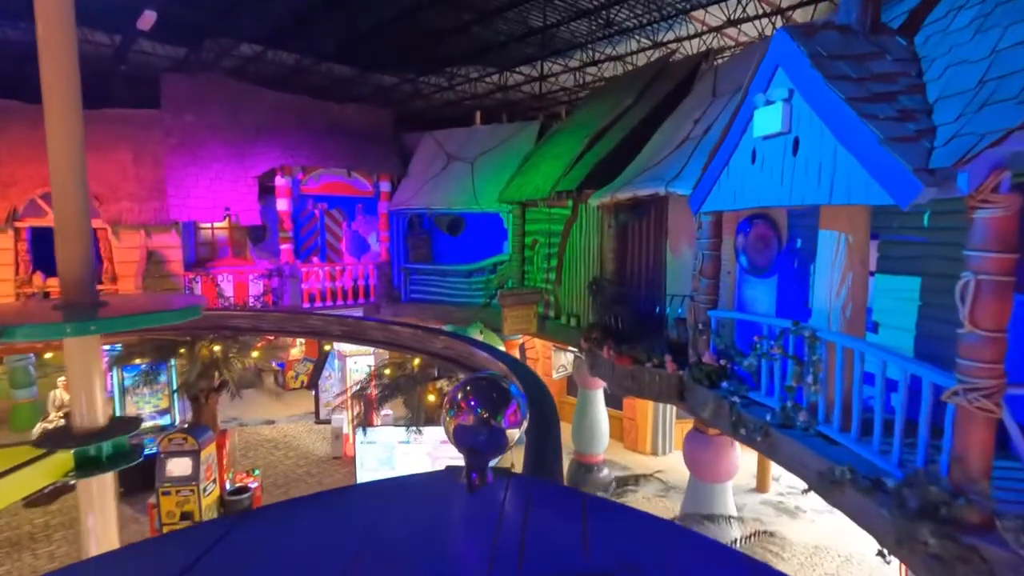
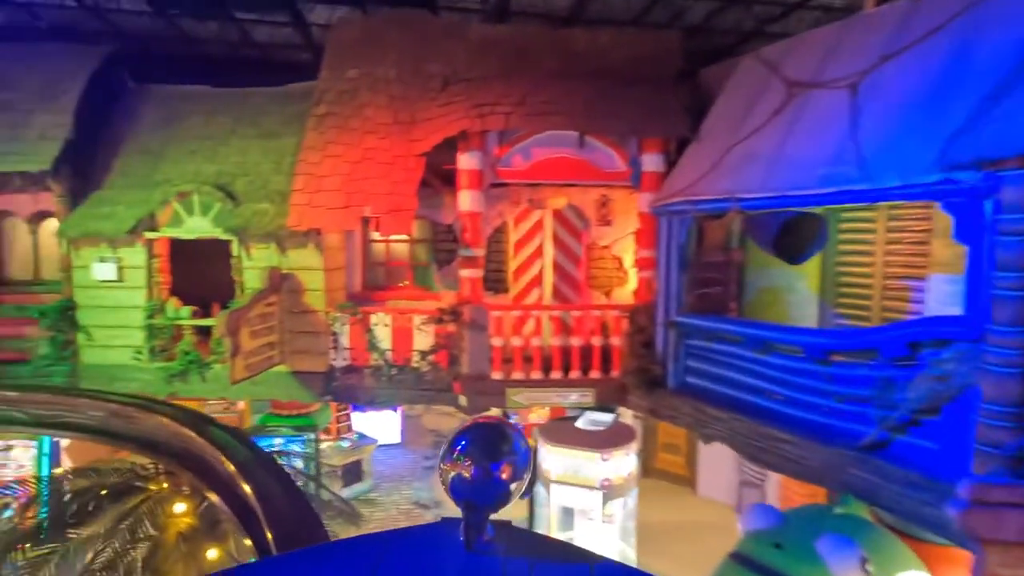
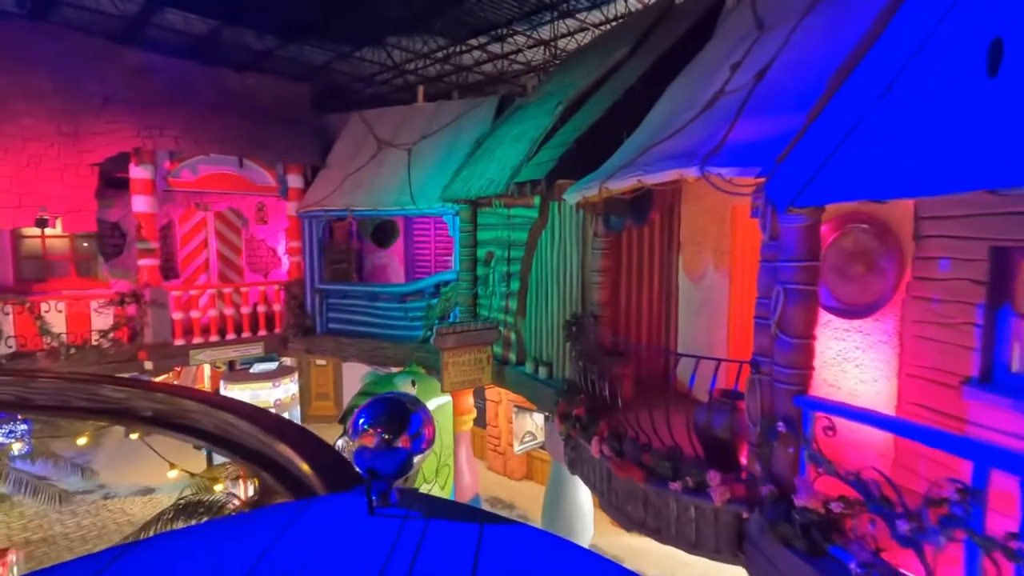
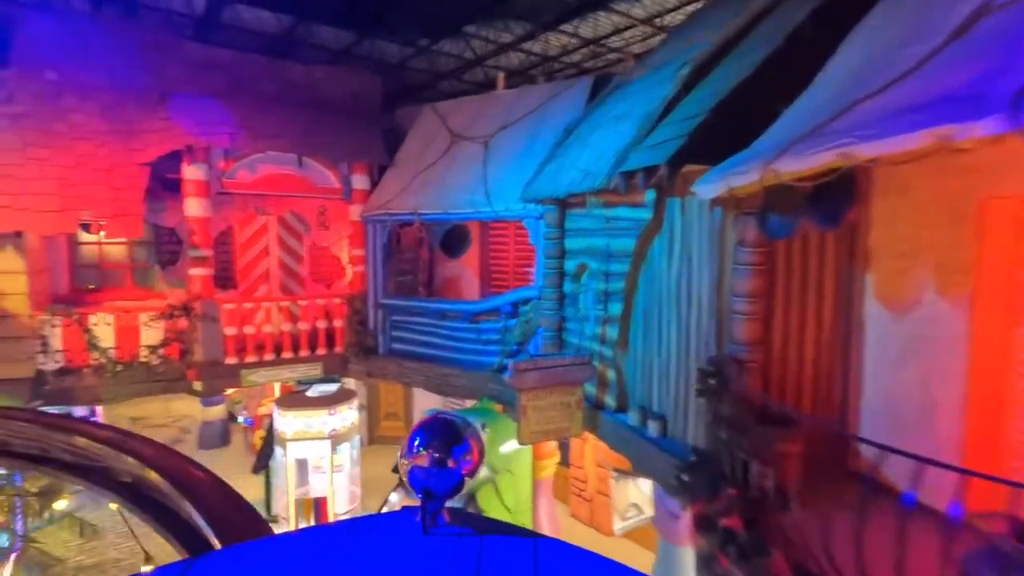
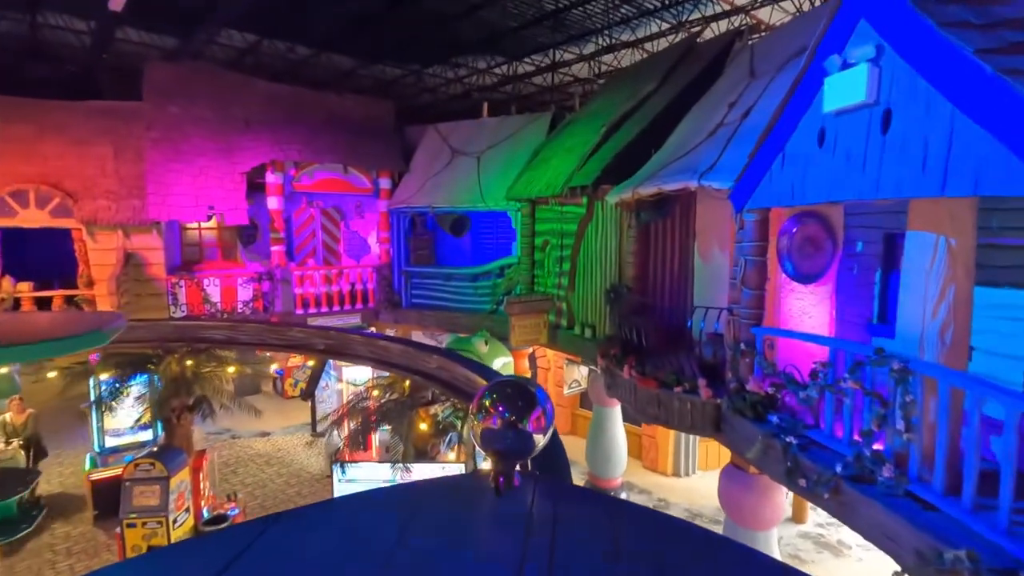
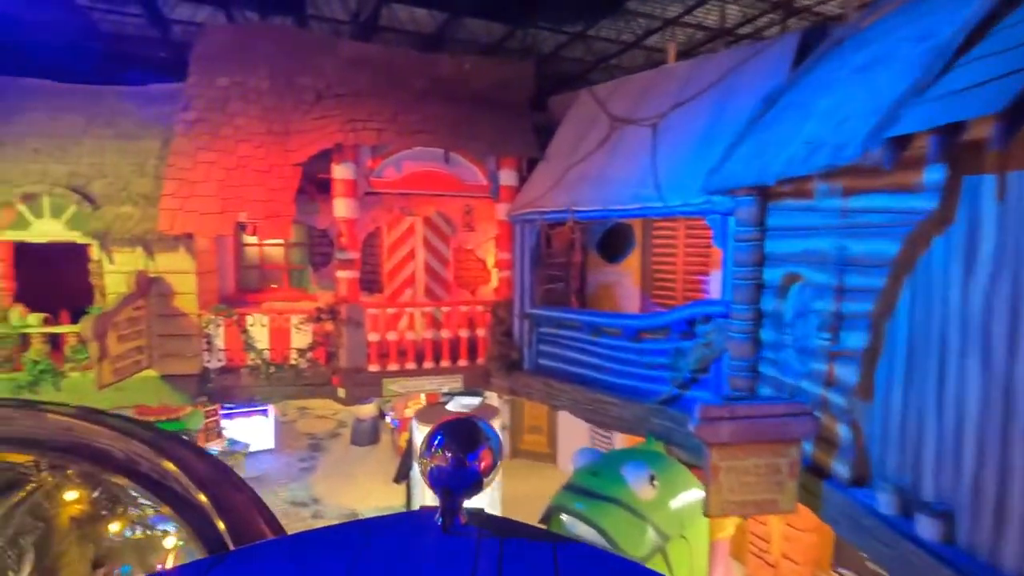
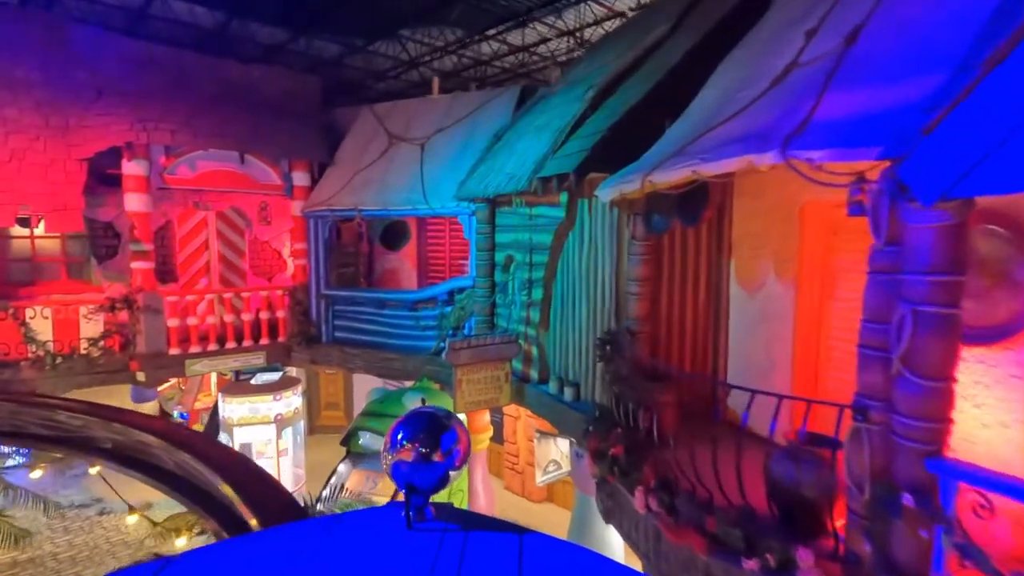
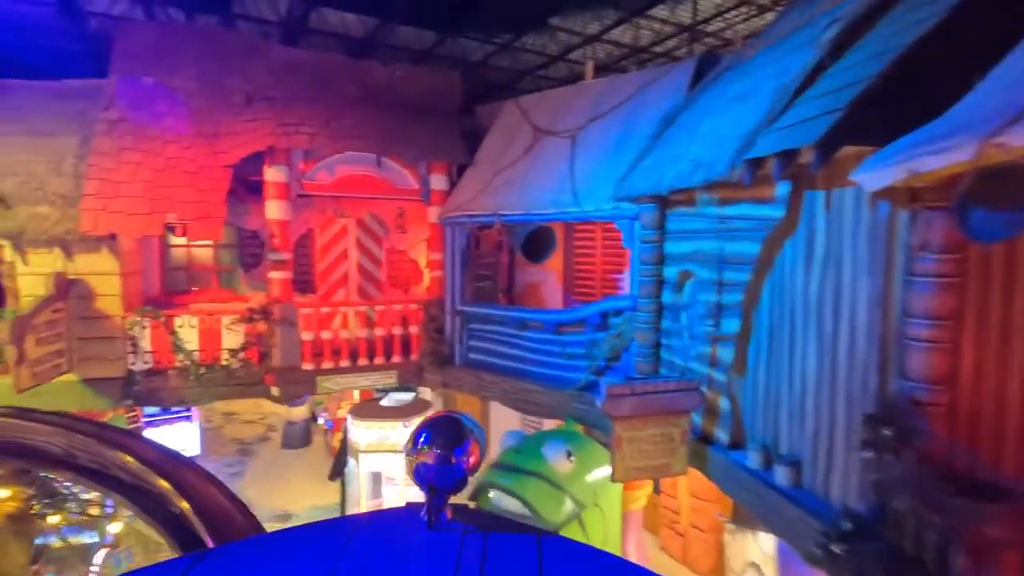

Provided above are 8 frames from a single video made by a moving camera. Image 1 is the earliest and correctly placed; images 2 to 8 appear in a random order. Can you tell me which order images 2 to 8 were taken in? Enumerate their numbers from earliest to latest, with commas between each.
5, 3, 7, 4, 8, 6, 2
